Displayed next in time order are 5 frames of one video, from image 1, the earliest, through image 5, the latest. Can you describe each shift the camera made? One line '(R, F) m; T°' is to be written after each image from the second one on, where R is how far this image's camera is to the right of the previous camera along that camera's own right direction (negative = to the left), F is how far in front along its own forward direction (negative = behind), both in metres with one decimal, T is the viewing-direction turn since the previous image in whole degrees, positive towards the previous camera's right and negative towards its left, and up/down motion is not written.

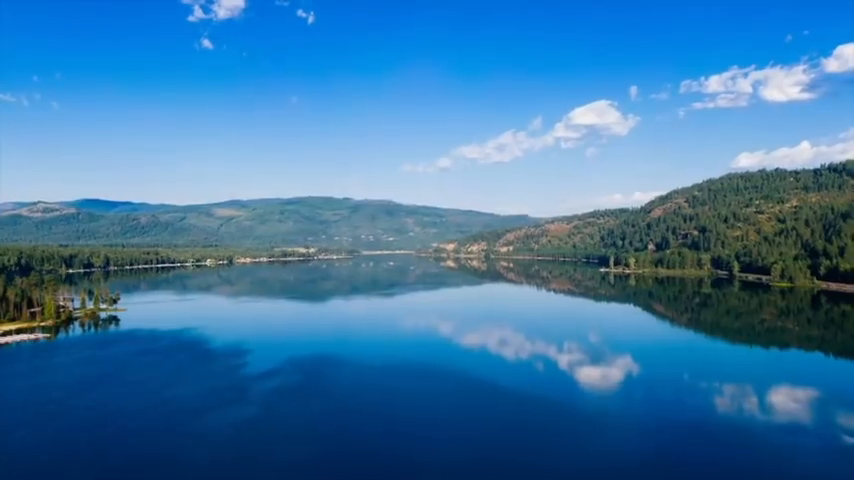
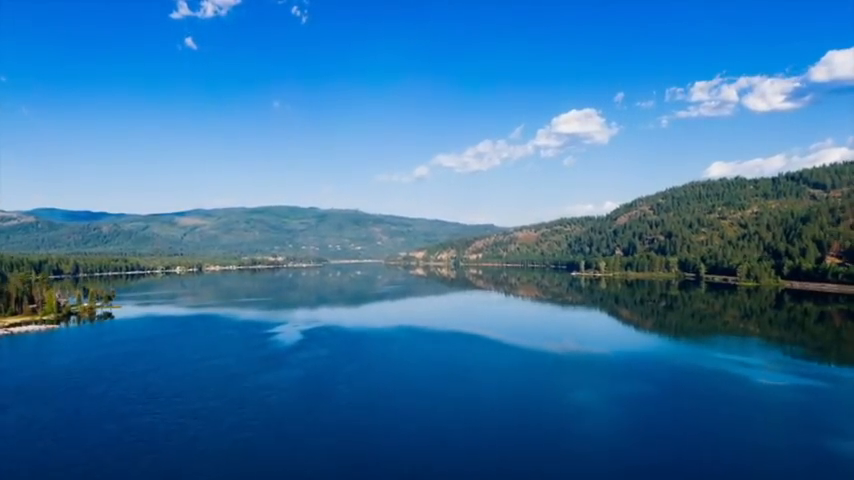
(-2.7, -1.3) m; +4°
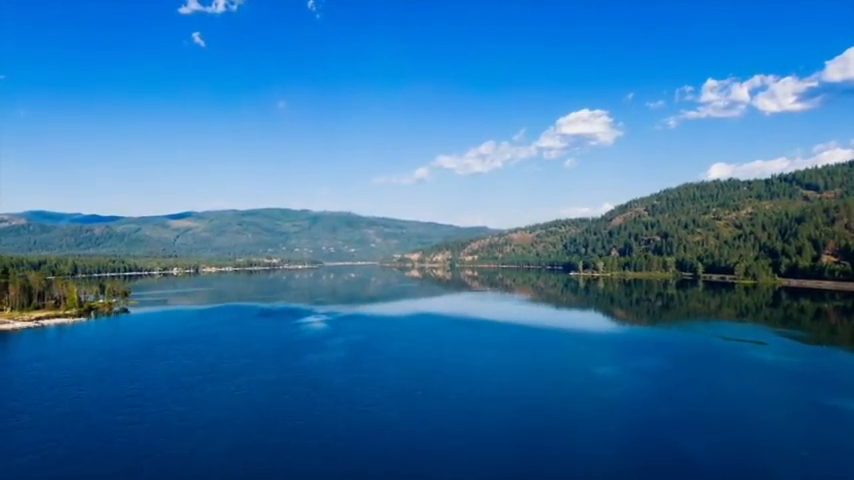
(-1.9, -0.9) m; +1°
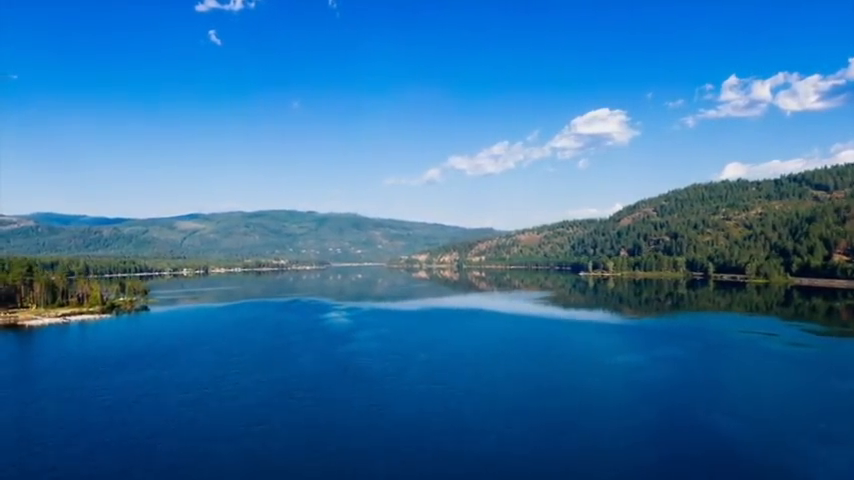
(-1.4, -0.6) m; 0°
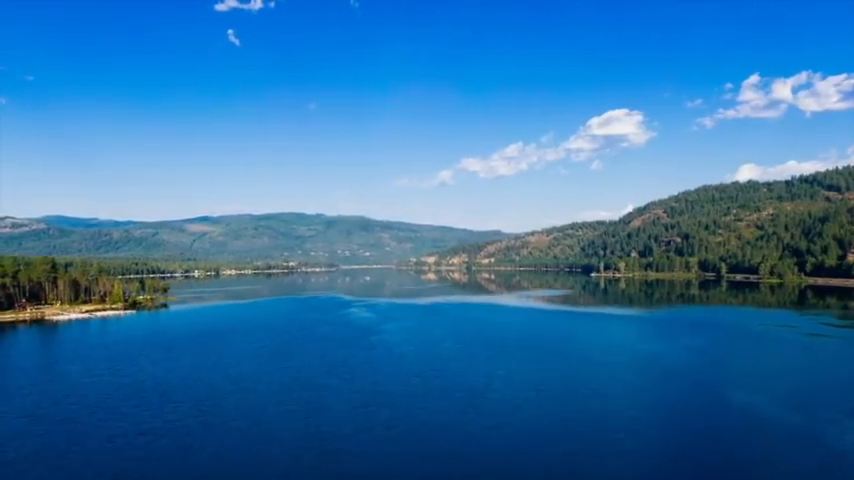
(-1.1, -0.6) m; 0°
